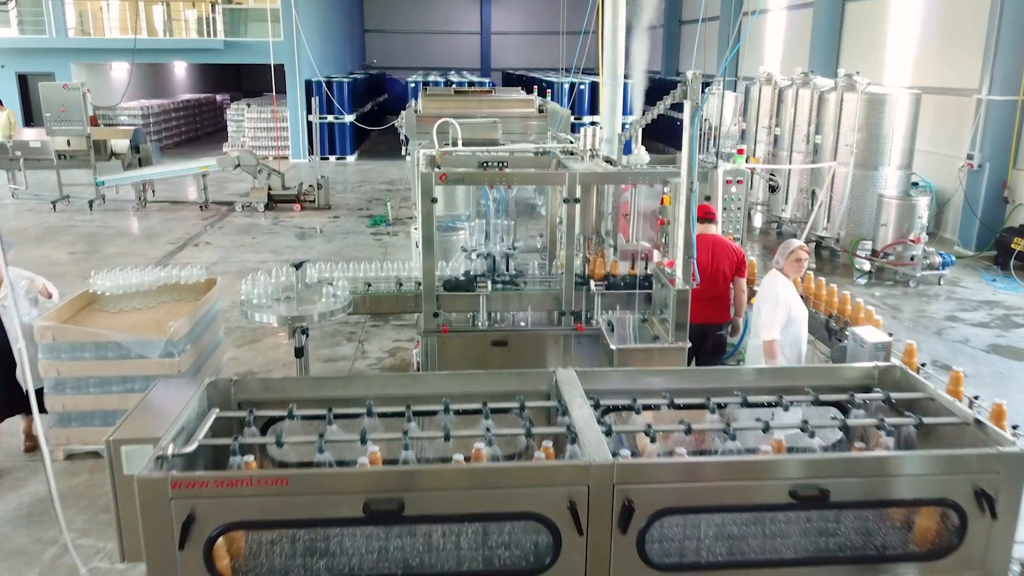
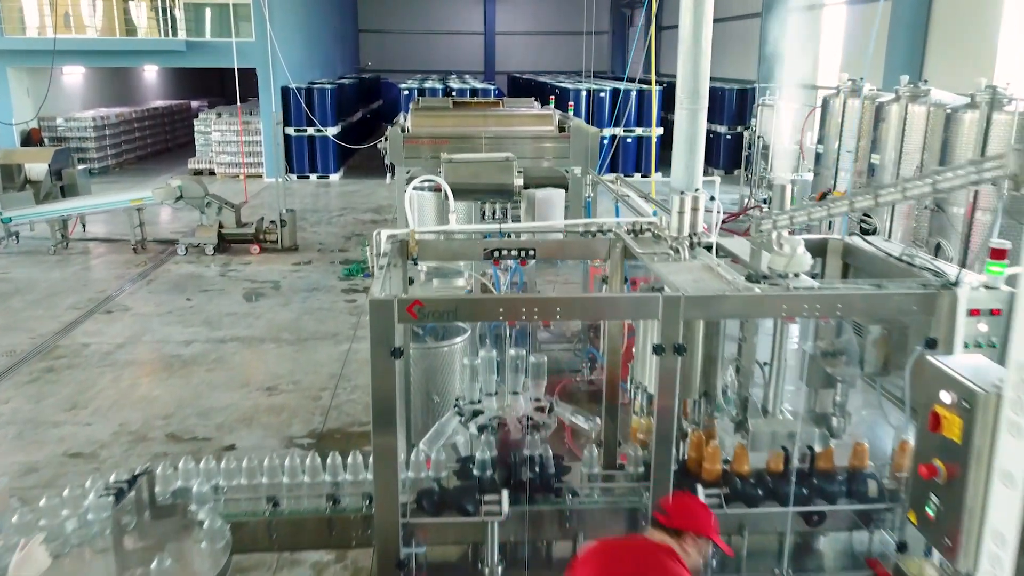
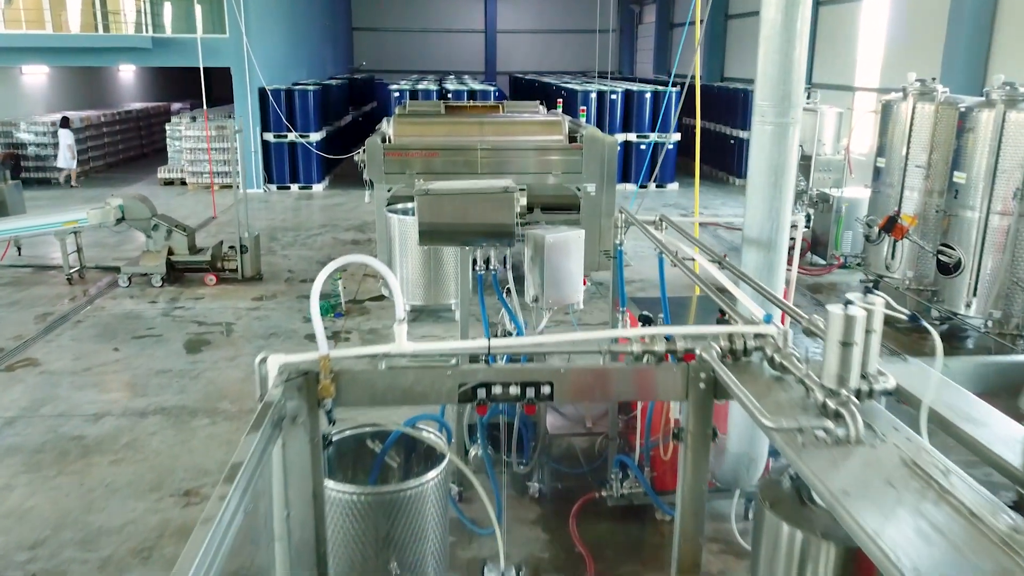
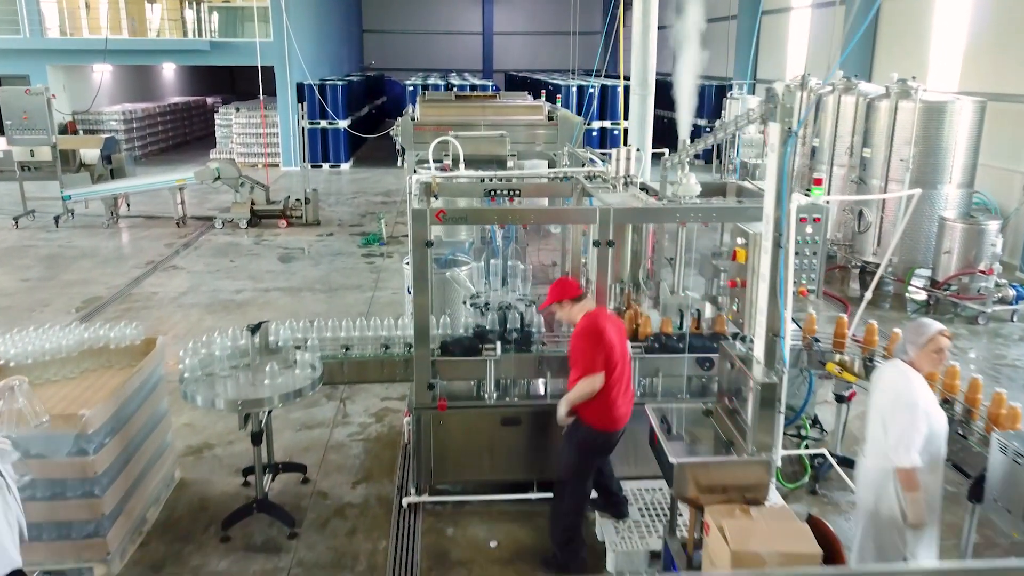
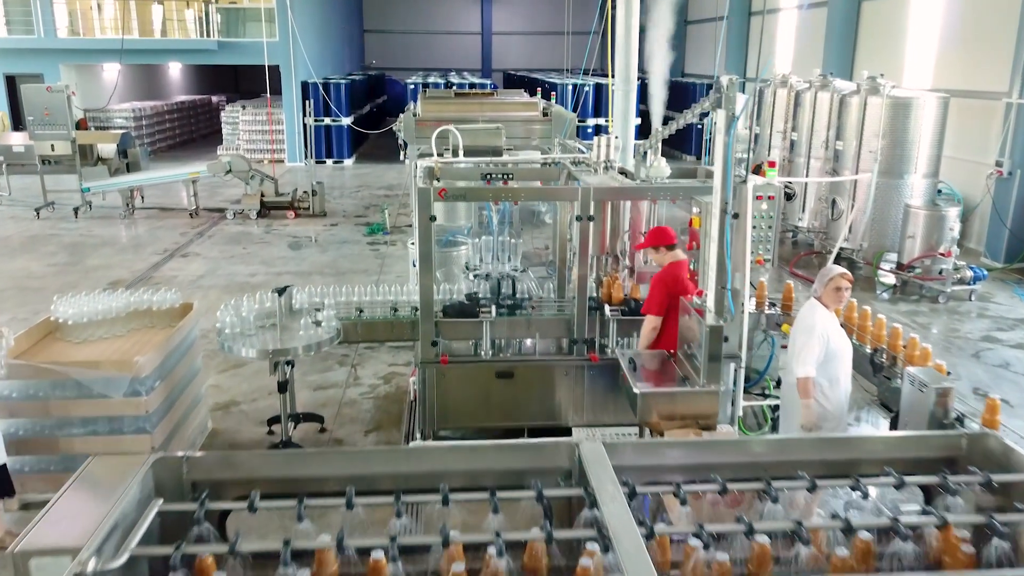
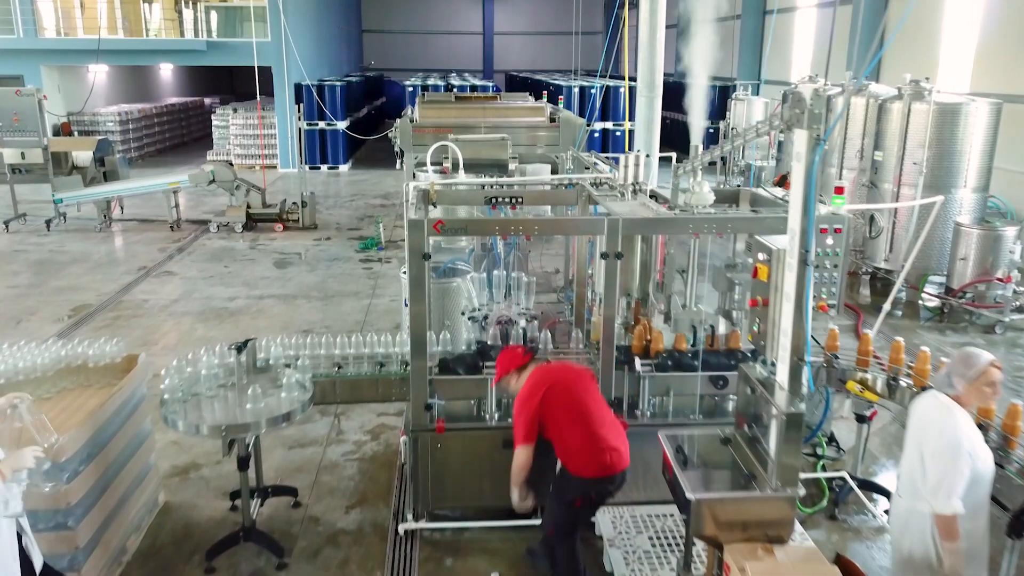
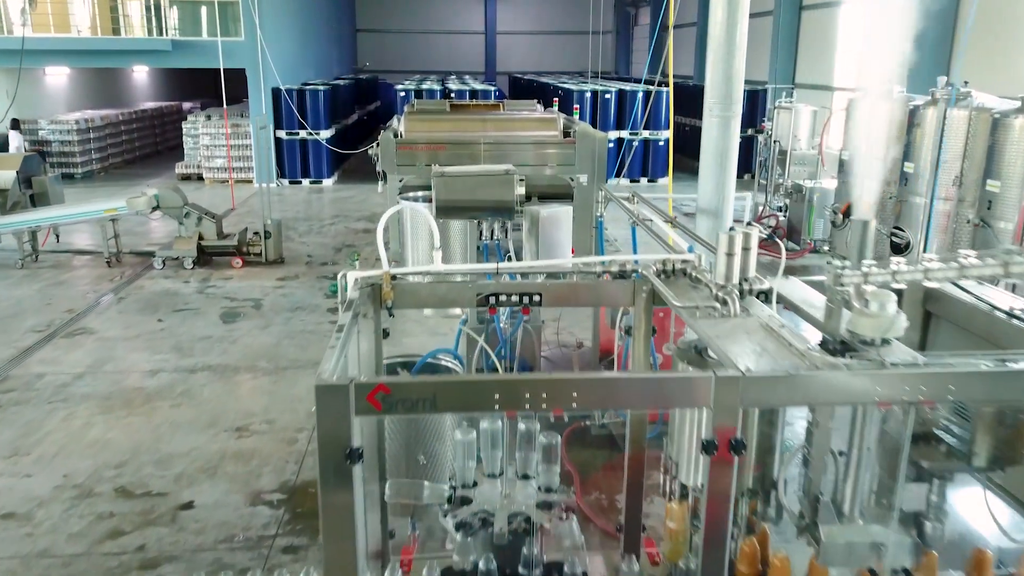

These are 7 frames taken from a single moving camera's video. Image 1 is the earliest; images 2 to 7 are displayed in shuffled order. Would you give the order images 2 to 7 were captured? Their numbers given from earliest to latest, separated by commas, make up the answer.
5, 4, 6, 2, 7, 3
